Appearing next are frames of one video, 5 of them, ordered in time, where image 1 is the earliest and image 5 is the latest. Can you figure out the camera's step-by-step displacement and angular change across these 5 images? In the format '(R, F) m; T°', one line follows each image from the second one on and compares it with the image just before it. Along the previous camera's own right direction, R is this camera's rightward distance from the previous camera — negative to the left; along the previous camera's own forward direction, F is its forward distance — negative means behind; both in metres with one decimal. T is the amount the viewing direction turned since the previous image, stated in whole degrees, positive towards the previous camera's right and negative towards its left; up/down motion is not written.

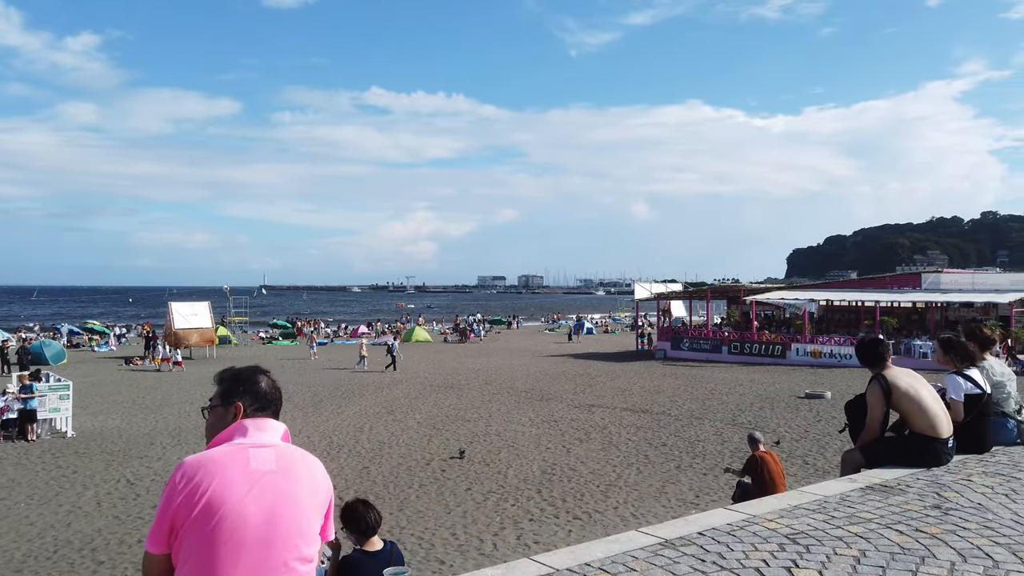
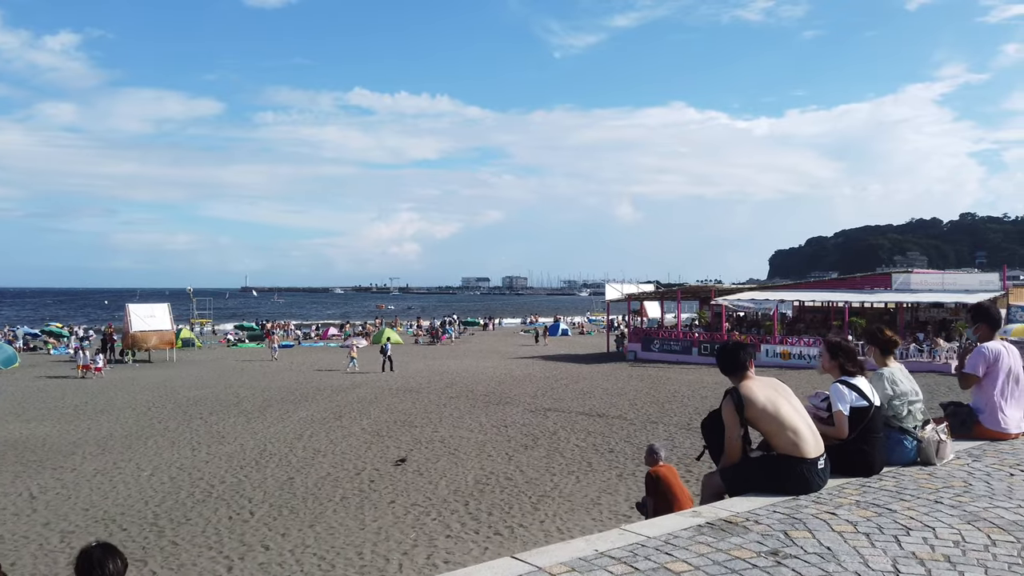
(+0.7, +0.5) m; +1°
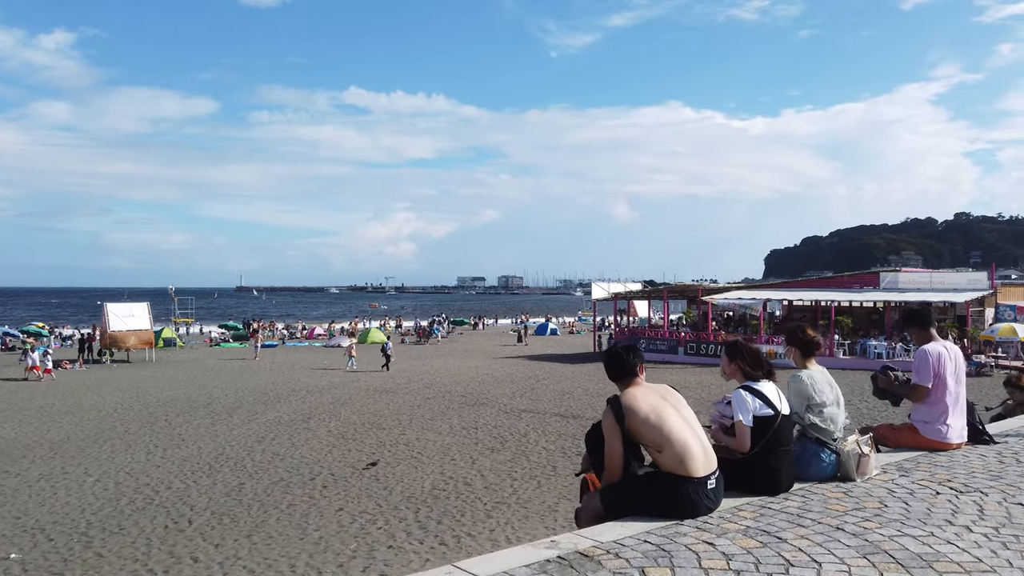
(+0.5, +0.4) m; 0°
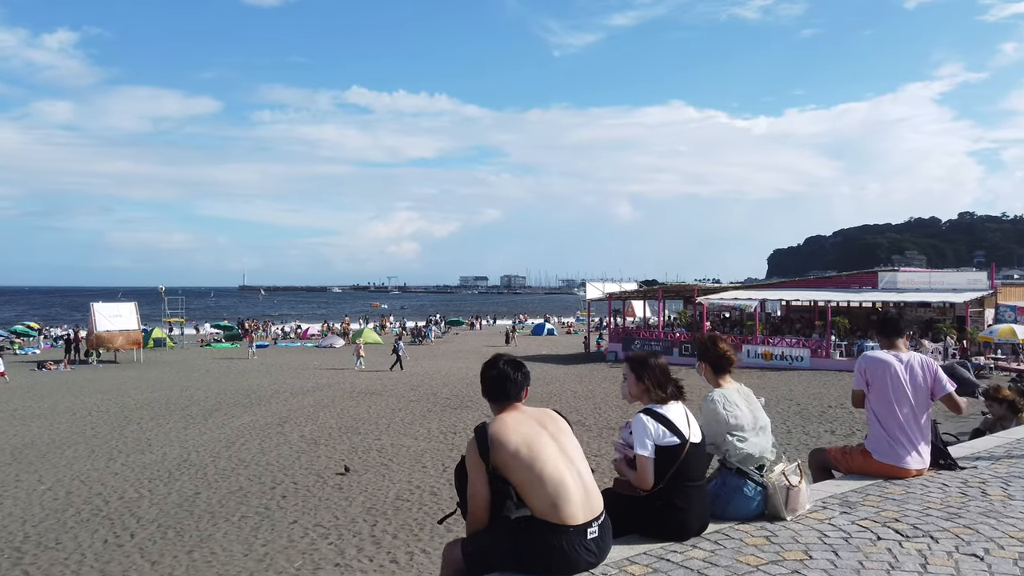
(+0.4, +0.5) m; 0°
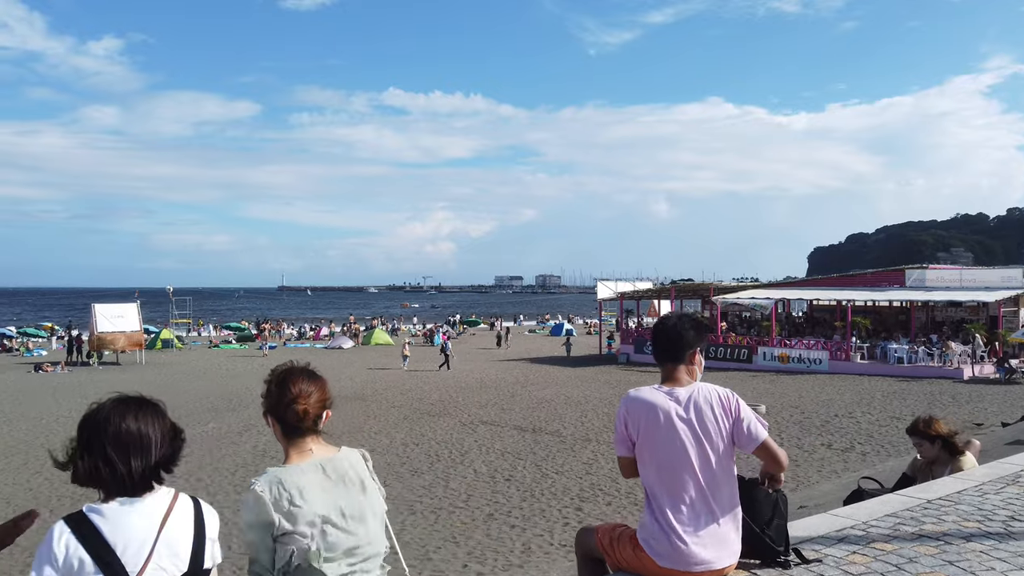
(+1.2, +1.1) m; -3°
